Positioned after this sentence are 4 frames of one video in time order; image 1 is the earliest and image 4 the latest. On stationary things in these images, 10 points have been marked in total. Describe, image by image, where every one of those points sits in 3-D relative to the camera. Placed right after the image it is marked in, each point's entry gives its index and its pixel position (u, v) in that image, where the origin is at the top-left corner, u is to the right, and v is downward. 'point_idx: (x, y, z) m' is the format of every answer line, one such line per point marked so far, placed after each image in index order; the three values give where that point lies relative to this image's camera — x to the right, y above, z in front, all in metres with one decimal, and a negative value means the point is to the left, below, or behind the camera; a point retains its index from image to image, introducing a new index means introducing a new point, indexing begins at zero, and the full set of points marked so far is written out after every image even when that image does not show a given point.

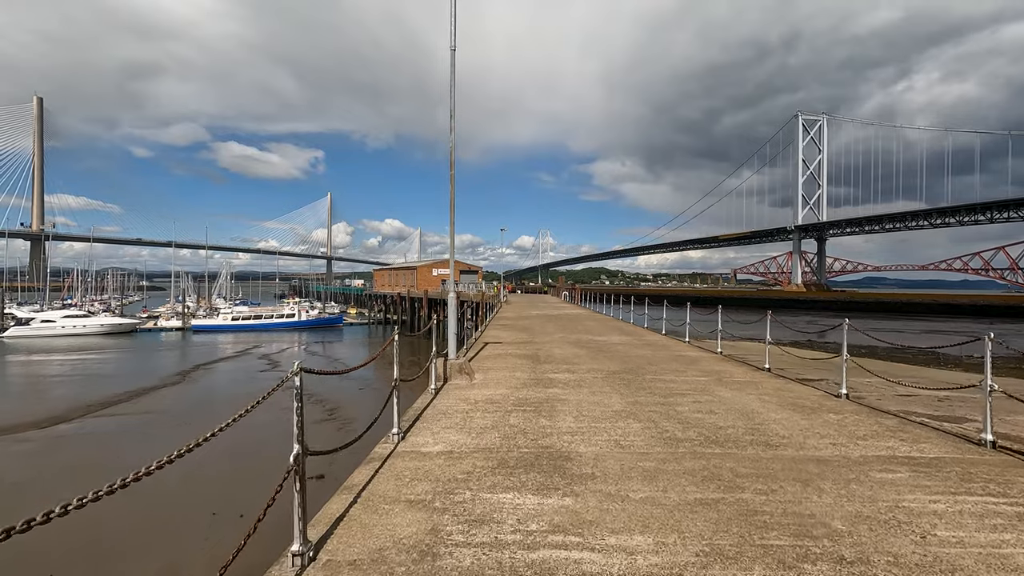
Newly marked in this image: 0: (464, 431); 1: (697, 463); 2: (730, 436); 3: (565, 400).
0: (-0.4, -1.1, +3.9) m
1: (+1.2, -1.1, +3.2) m
2: (+1.7, -1.1, +3.8) m
3: (+0.5, -1.1, +4.9) m
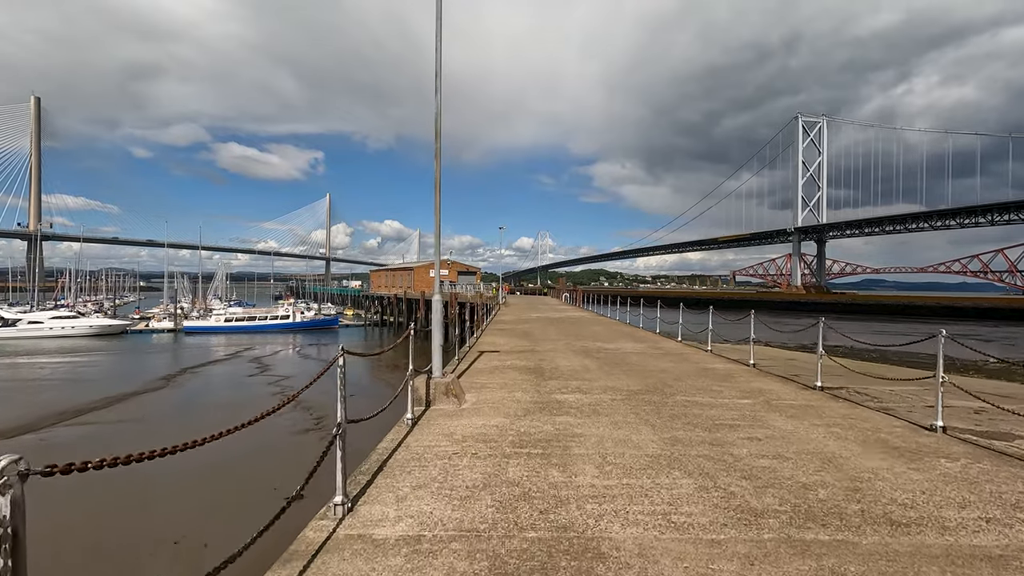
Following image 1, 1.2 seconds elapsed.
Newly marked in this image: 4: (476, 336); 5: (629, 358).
0: (-0.4, -1.1, +2.7) m
1: (+1.2, -1.1, +2.0) m
2: (+1.7, -1.1, +2.6) m
3: (+0.5, -1.1, +3.8) m
4: (-0.9, -1.1, +11.7) m
5: (+1.9, -1.1, +7.9) m
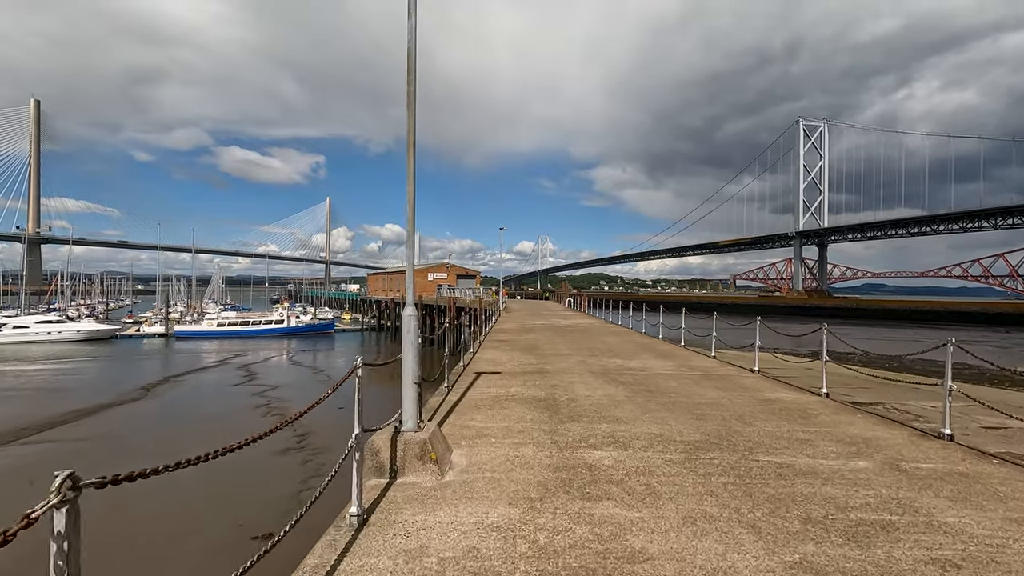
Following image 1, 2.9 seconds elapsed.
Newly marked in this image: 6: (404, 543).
0: (-0.3, -1.2, +1.1) m
1: (+1.2, -1.2, +0.4) m
2: (+1.7, -1.2, +1.0) m
3: (+0.6, -1.2, +2.2) m
4: (-0.8, -1.2, +10.1) m
5: (+1.9, -1.2, +6.3) m
6: (-0.5, -1.2, +2.3) m
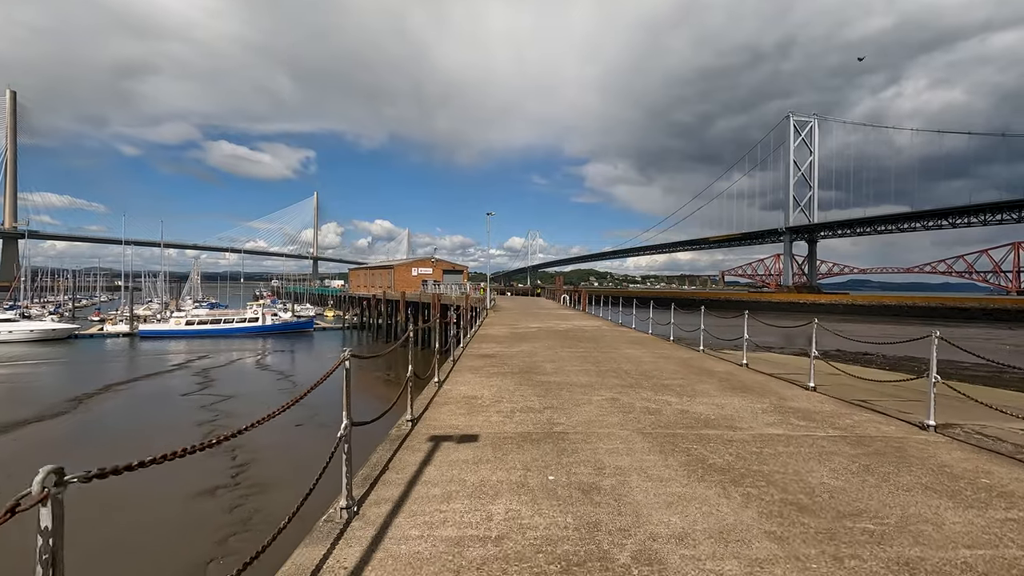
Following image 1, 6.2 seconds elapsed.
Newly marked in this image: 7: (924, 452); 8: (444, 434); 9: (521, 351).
0: (-0.3, -1.2, -2.2) m
1: (+1.3, -1.2, -2.8) m
2: (+1.7, -1.2, -2.2) m
3: (+0.6, -1.2, -1.1) m
4: (-1.0, -1.2, +6.9) m
5: (+1.9, -1.2, +3.1) m
6: (-0.5, -1.2, -0.9) m
7: (+3.0, -1.2, +3.6) m
8: (-0.5, -1.1, +4.0) m
9: (+0.2, -1.1, +9.0) m
